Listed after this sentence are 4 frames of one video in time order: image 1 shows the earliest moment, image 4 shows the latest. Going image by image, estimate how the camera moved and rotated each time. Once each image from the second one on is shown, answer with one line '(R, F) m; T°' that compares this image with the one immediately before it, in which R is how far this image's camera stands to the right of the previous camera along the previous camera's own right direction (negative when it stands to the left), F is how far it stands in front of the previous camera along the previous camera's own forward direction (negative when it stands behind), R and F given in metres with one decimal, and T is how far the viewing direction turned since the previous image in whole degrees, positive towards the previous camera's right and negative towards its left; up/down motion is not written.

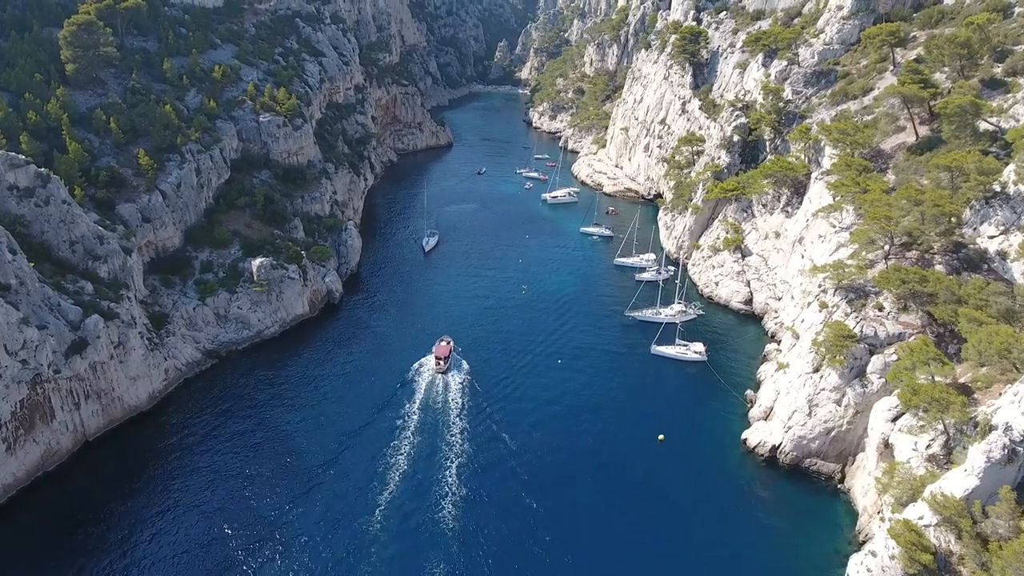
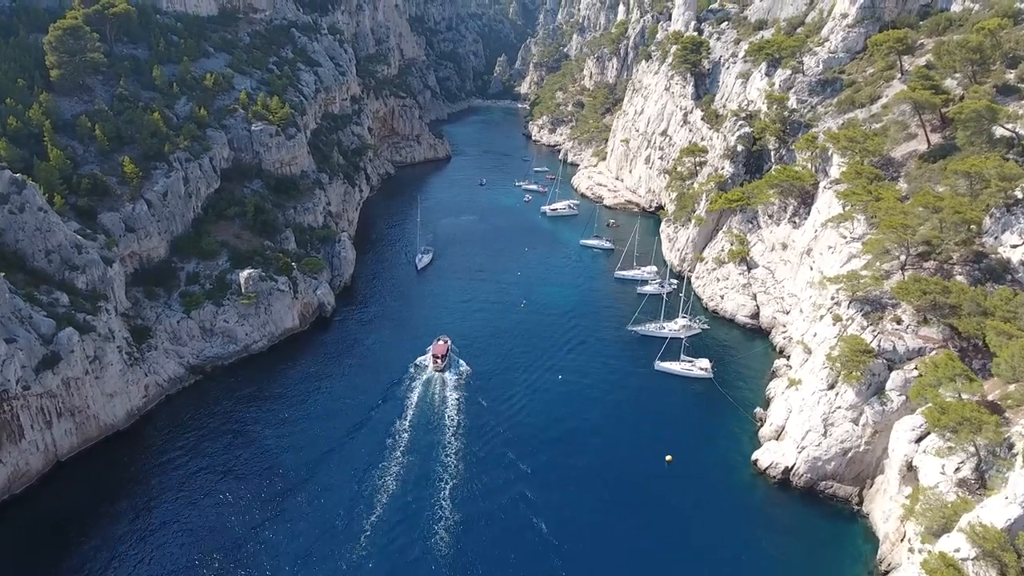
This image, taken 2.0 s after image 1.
(+0.1, +1.9) m; 0°
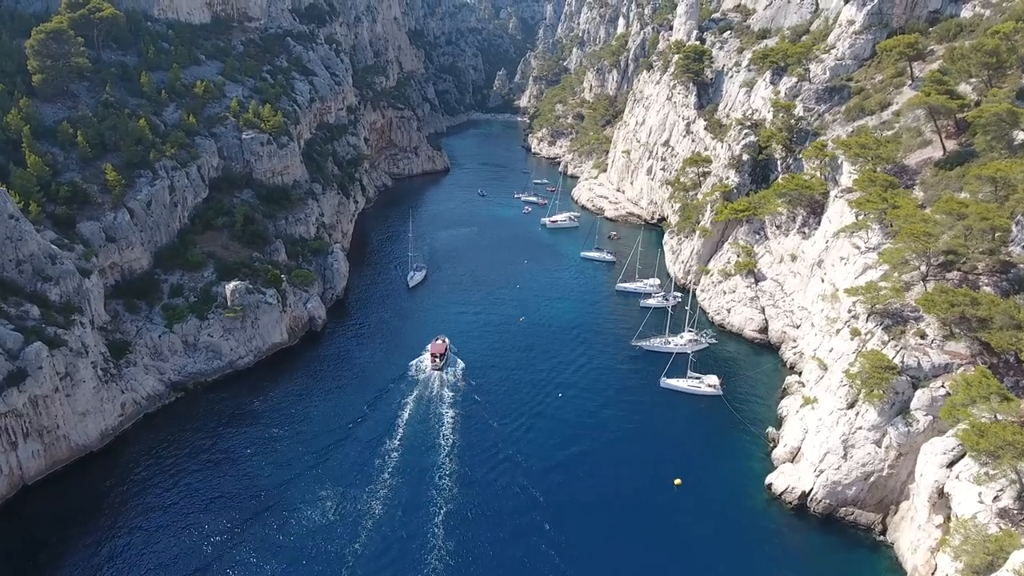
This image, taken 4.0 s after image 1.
(+0.1, +2.1) m; 0°
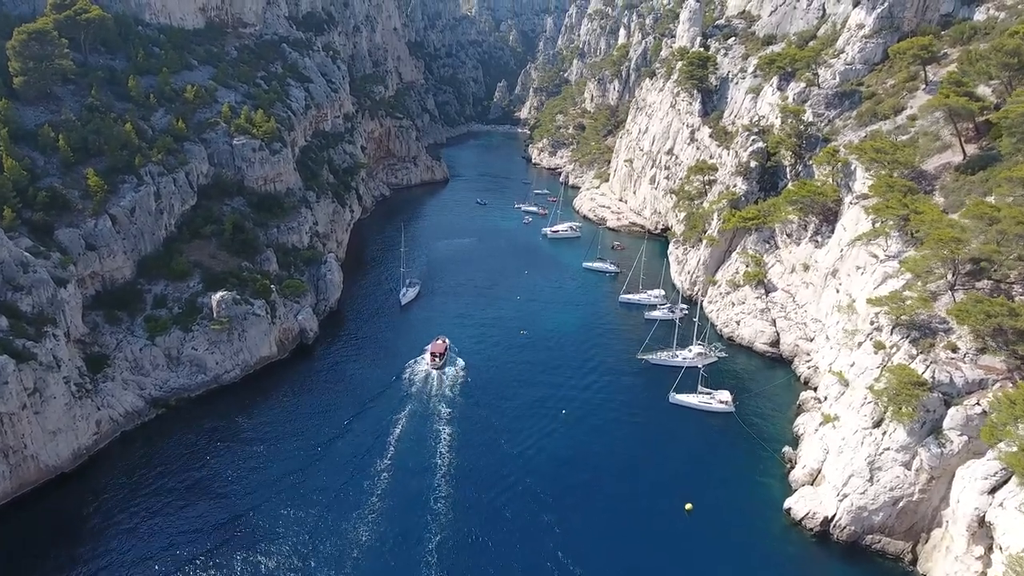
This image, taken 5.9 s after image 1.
(0.0, +2.2) m; 0°
